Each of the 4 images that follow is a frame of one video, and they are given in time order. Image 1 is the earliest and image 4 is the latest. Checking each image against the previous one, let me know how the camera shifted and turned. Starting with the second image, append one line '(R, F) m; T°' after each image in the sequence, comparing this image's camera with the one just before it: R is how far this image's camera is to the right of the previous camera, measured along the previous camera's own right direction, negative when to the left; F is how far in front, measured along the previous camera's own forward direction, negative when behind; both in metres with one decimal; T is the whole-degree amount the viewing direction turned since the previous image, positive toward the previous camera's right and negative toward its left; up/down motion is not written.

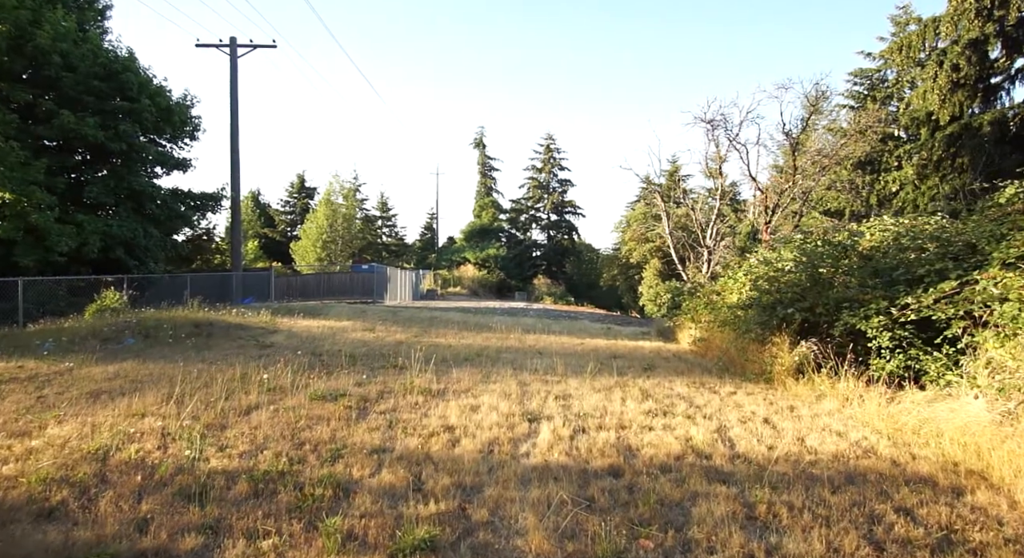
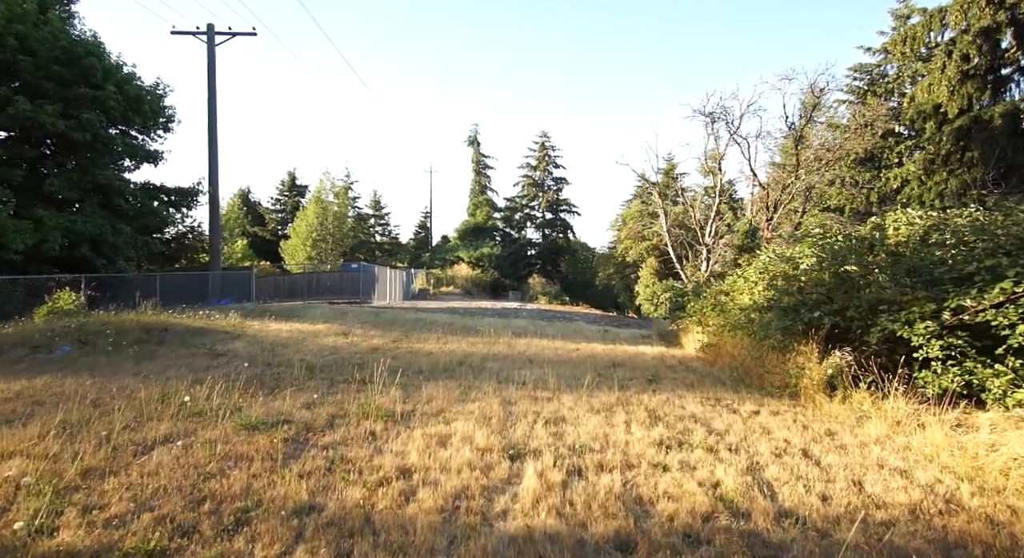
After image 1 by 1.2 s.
(+0.1, +1.3) m; 0°
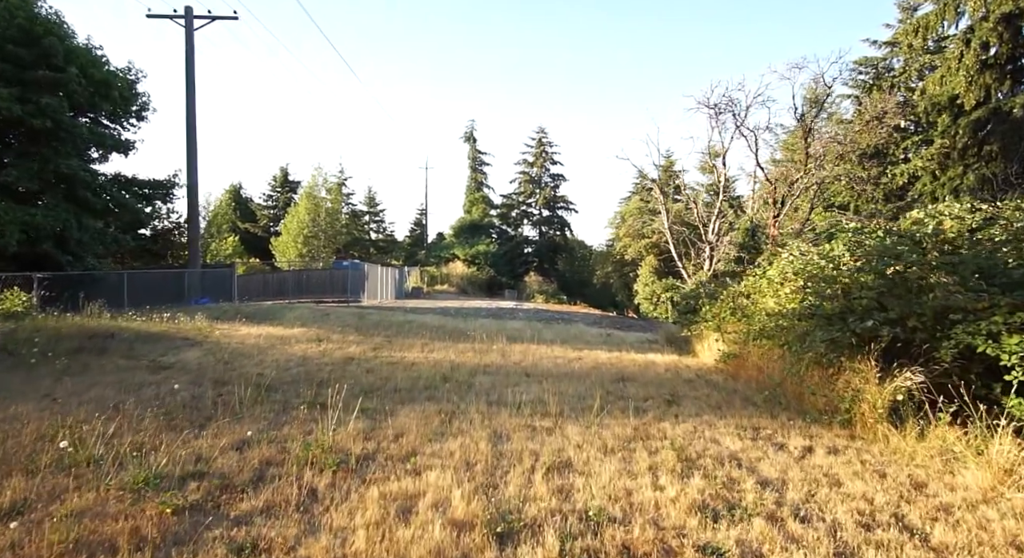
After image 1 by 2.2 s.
(0.0, +1.4) m; 0°
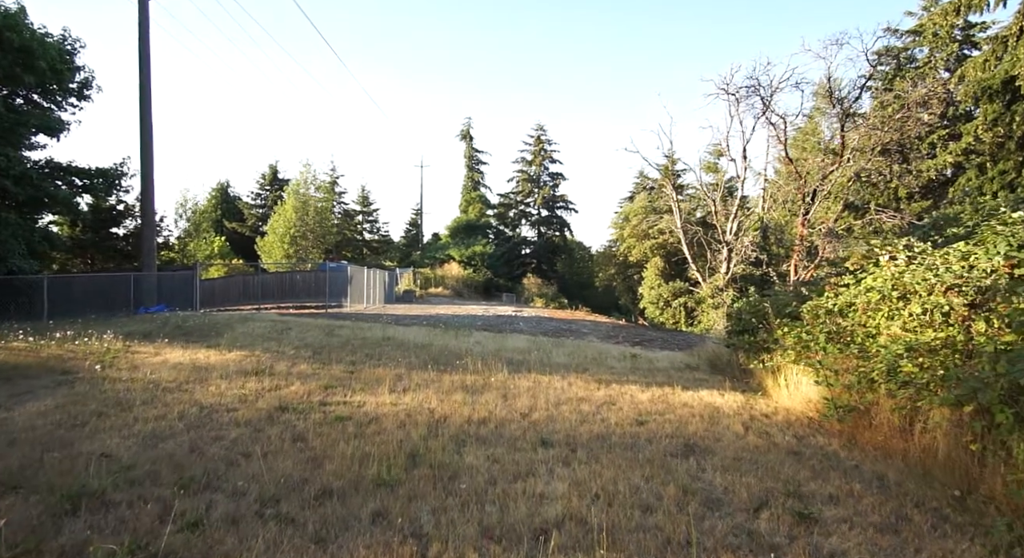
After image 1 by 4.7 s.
(-0.1, +3.2) m; 0°
